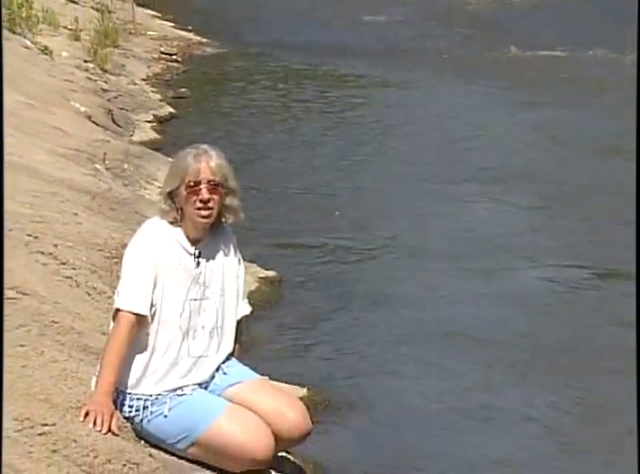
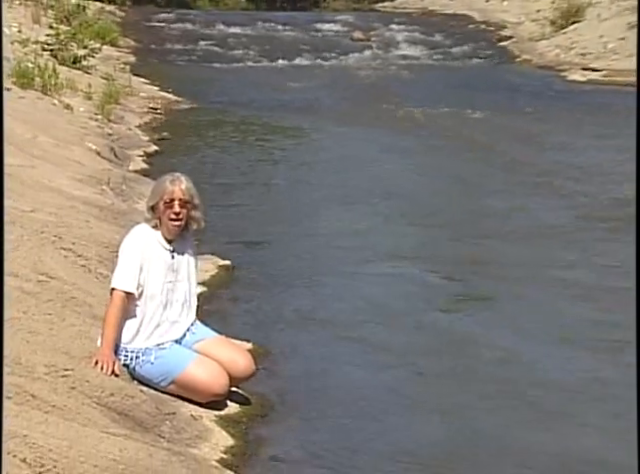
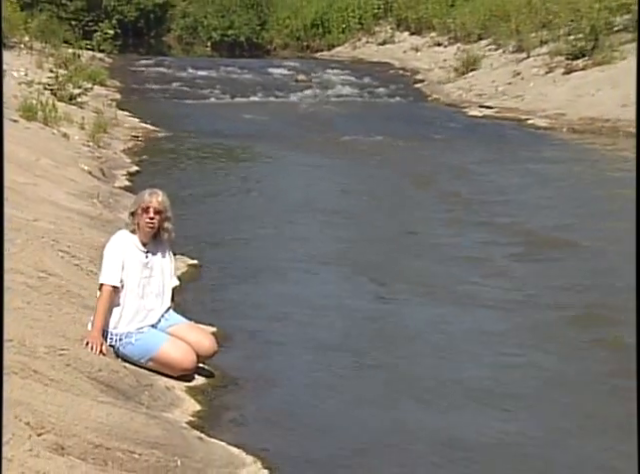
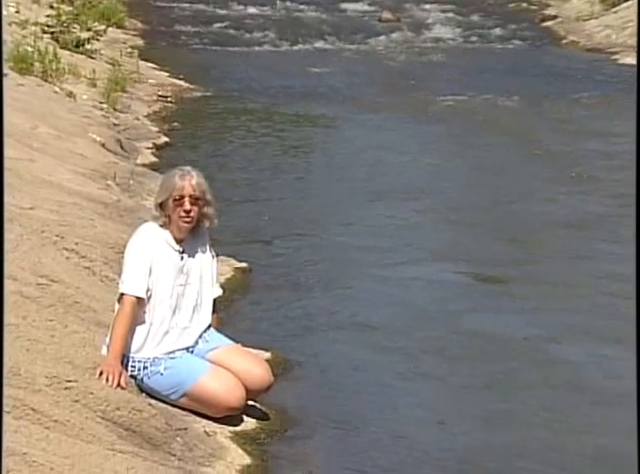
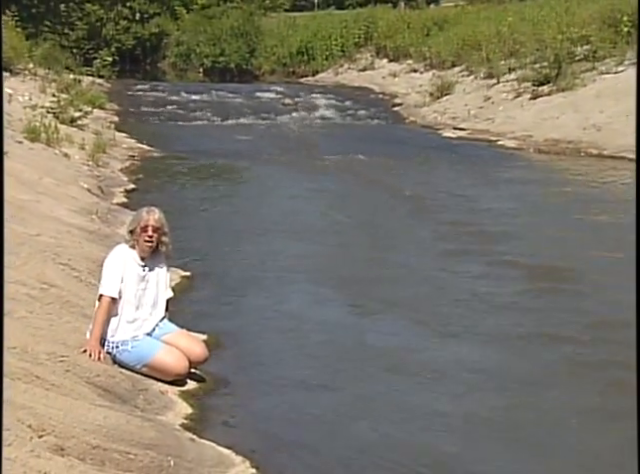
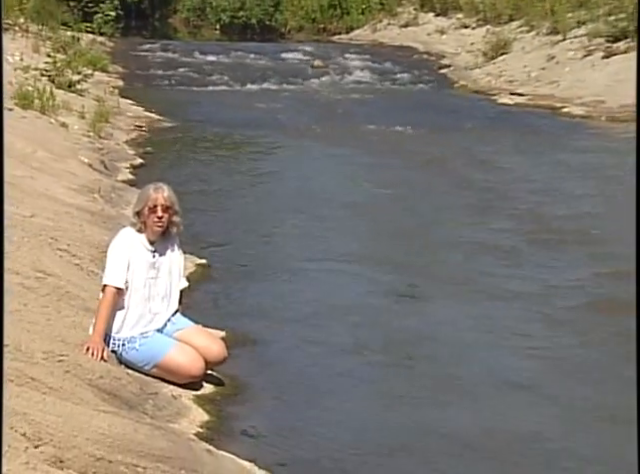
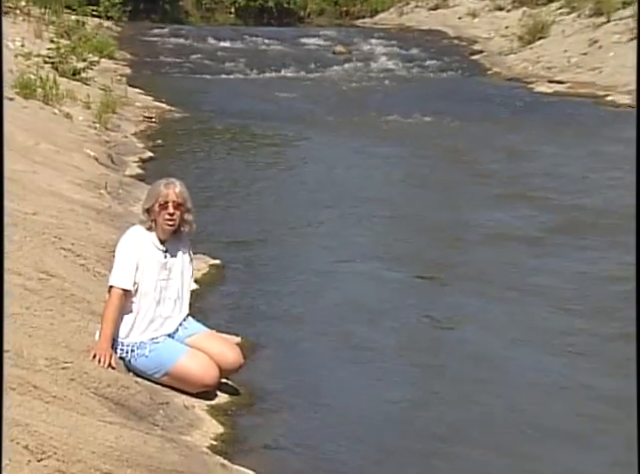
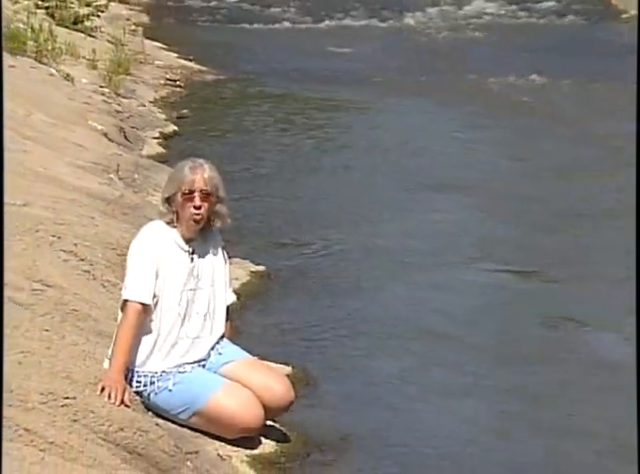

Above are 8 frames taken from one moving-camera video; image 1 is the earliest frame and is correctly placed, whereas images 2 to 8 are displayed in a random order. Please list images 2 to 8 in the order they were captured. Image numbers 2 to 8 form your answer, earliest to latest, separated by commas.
8, 4, 2, 7, 6, 3, 5
